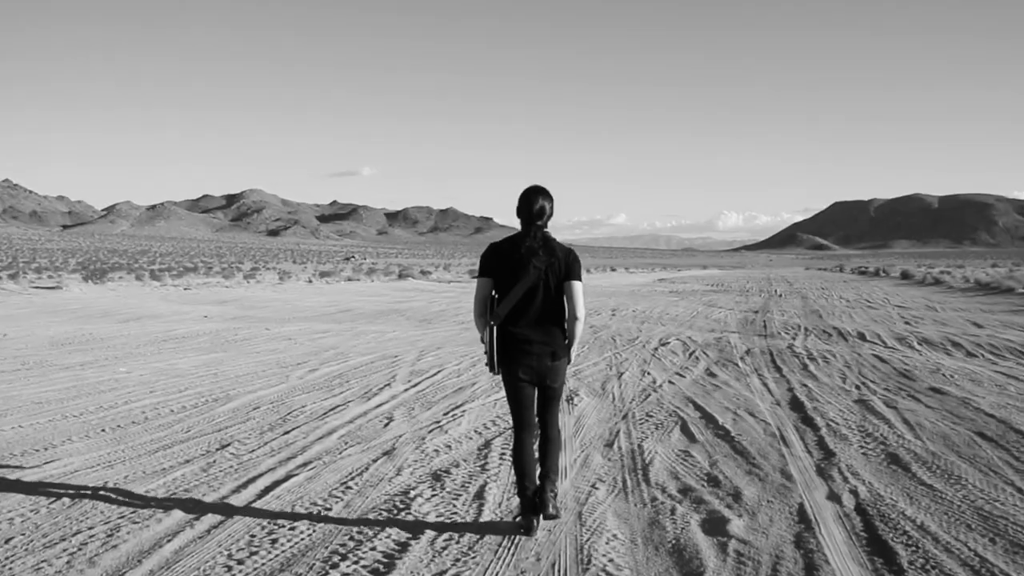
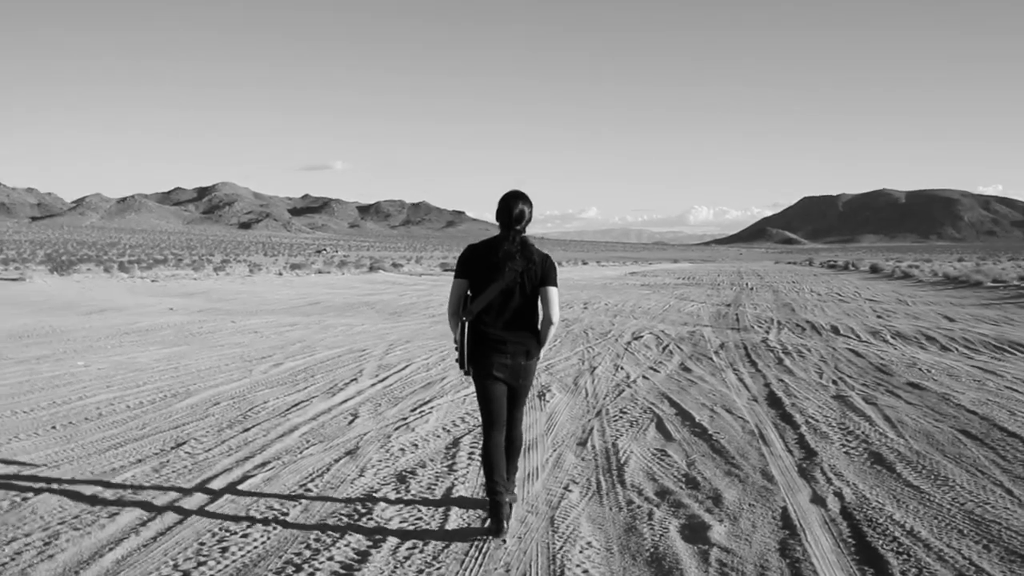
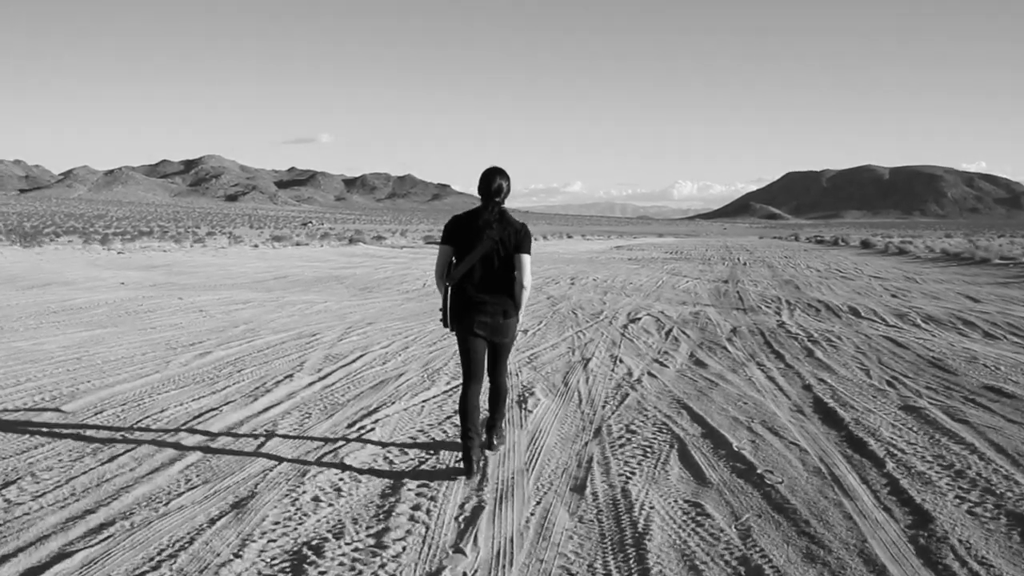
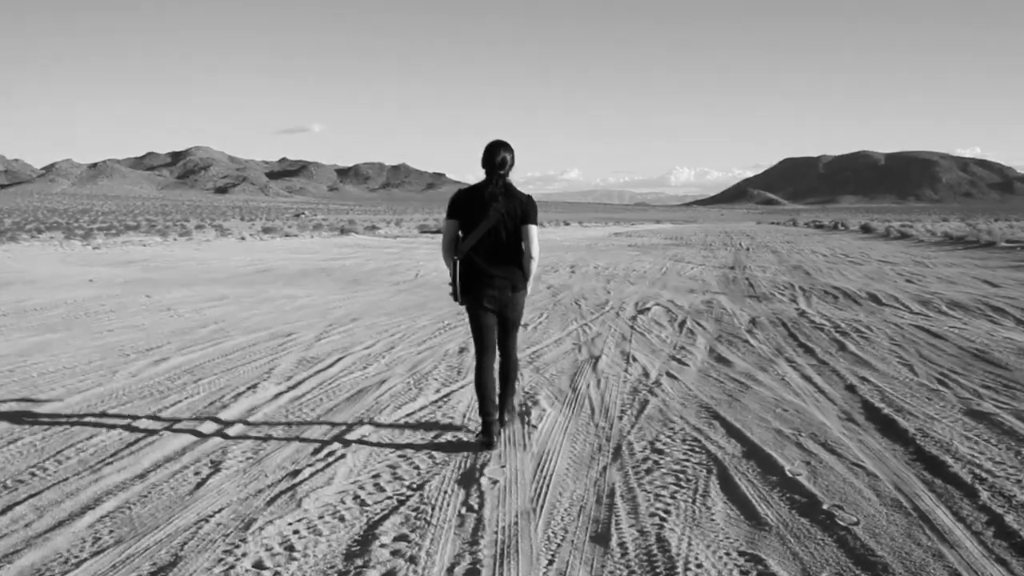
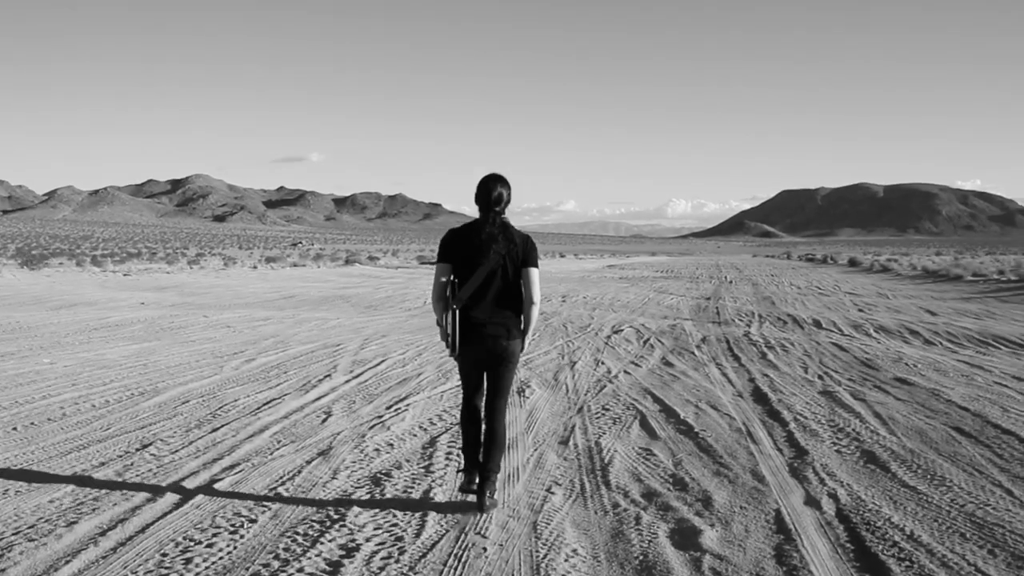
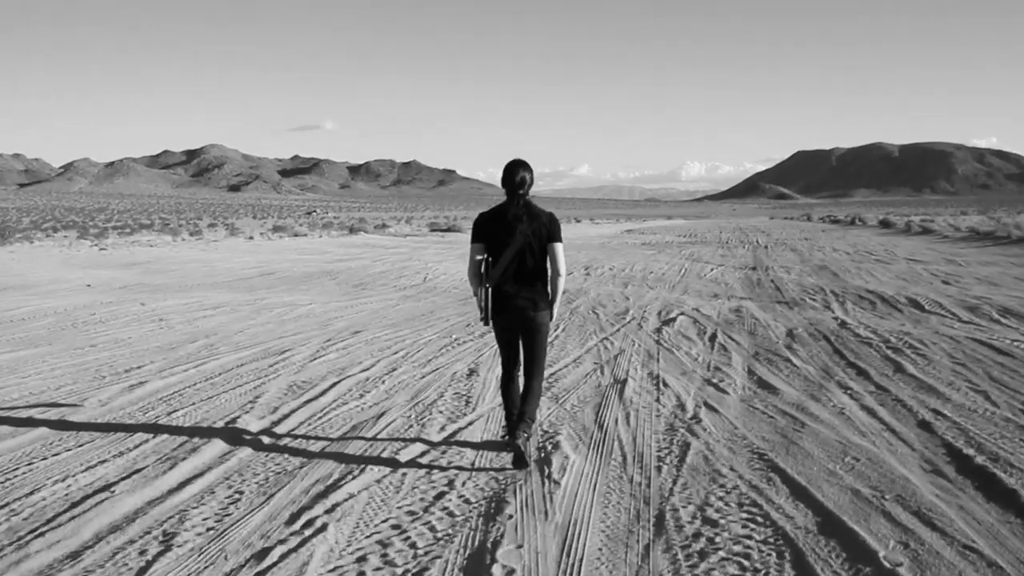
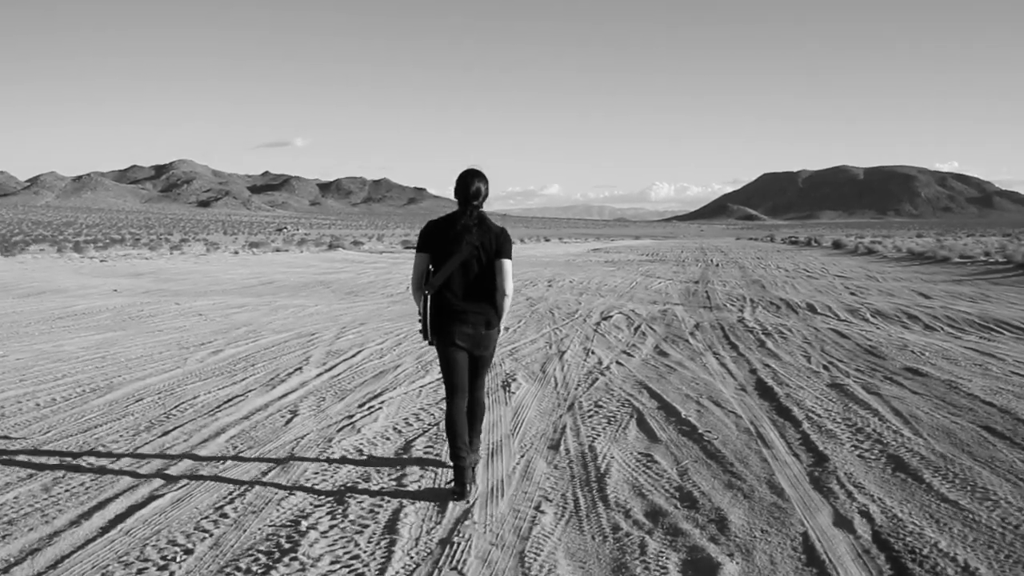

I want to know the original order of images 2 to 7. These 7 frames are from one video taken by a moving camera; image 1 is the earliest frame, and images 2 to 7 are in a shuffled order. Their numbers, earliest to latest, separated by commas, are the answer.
2, 5, 7, 3, 4, 6
